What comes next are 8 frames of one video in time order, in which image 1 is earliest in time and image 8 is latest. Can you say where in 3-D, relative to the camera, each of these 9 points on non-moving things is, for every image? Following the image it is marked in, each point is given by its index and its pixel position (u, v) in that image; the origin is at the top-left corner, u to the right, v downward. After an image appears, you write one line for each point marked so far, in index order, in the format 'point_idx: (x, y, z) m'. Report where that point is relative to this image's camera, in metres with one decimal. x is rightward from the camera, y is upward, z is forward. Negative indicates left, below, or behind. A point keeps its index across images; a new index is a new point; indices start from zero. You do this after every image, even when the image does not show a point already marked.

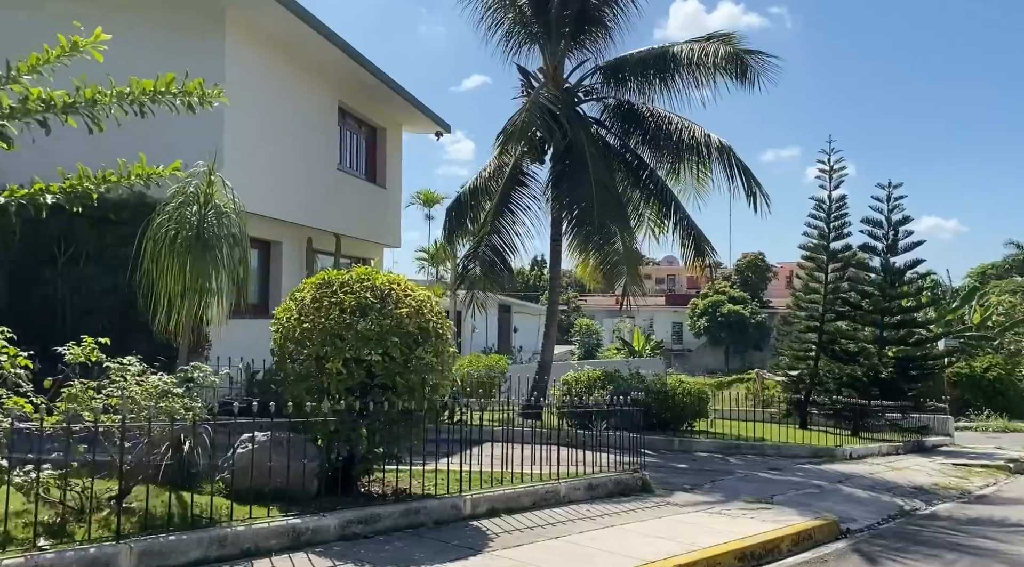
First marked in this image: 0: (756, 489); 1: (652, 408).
0: (+2.9, -2.5, +11.0) m
1: (+2.7, -2.3, +17.2) m
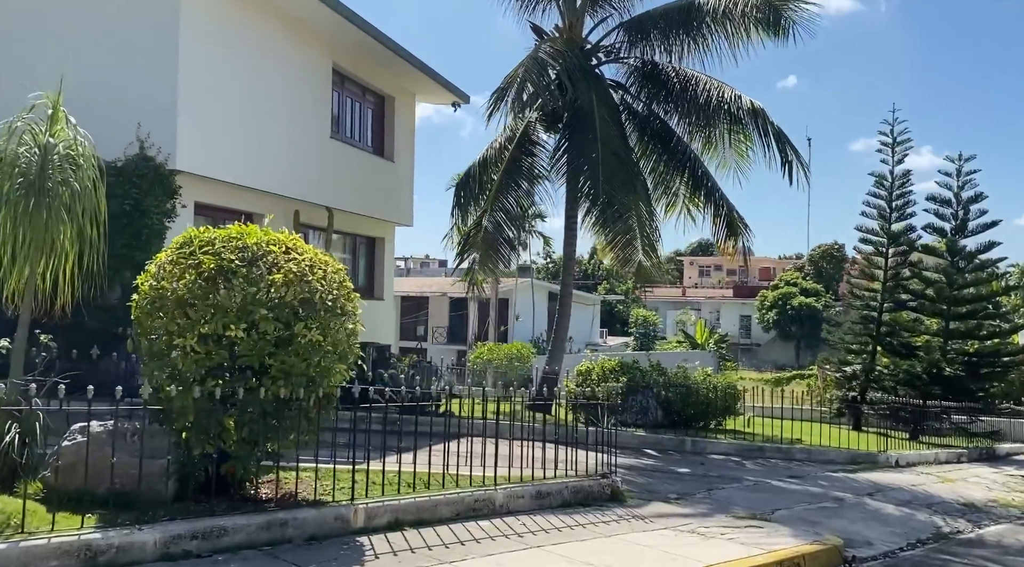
0: (+2.5, -2.2, +9.3) m
1: (+2.8, -2.0, +15.5) m
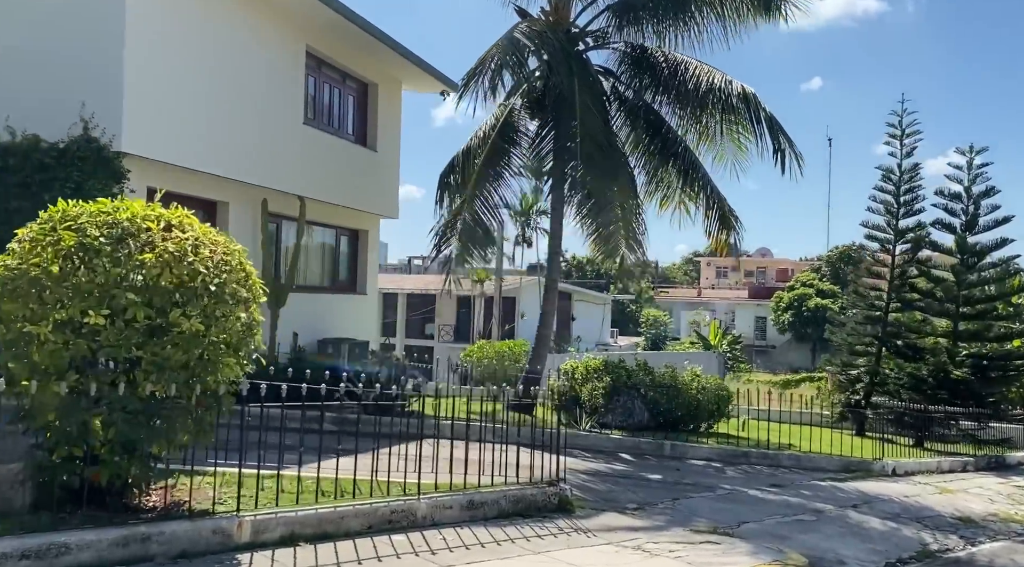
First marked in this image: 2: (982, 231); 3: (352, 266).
0: (+2.0, -2.2, +8.5) m
1: (+2.4, -1.9, +14.7) m
2: (+9.0, +1.0, +17.5) m
3: (-2.9, +0.3, +16.7) m
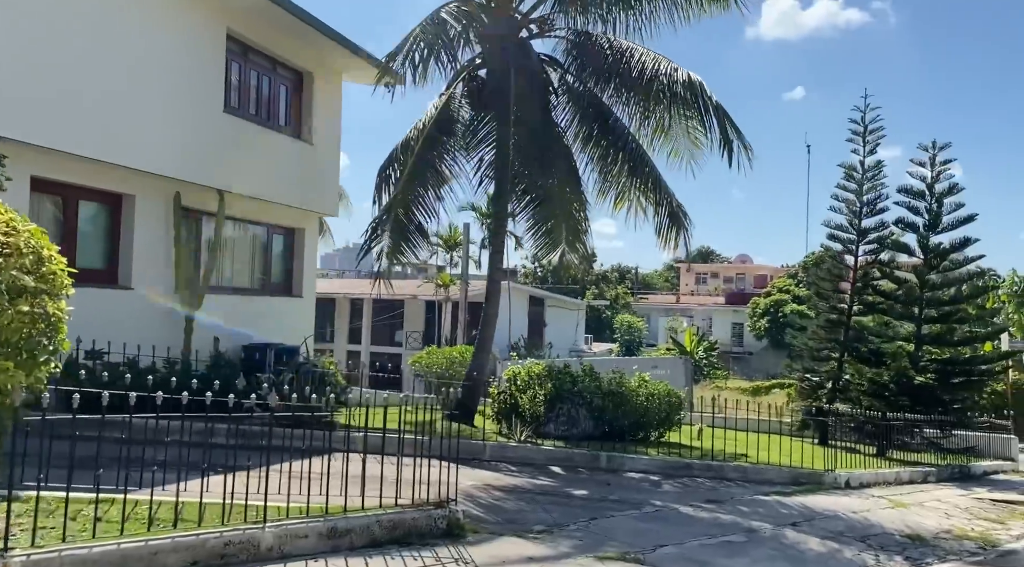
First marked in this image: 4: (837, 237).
0: (+1.1, -2.1, +7.6) m
1: (+1.4, -2.0, +13.8) m
2: (+8.0, +1.0, +16.8) m
3: (-4.0, +0.3, +15.8) m
4: (+6.7, +1.0, +18.8) m
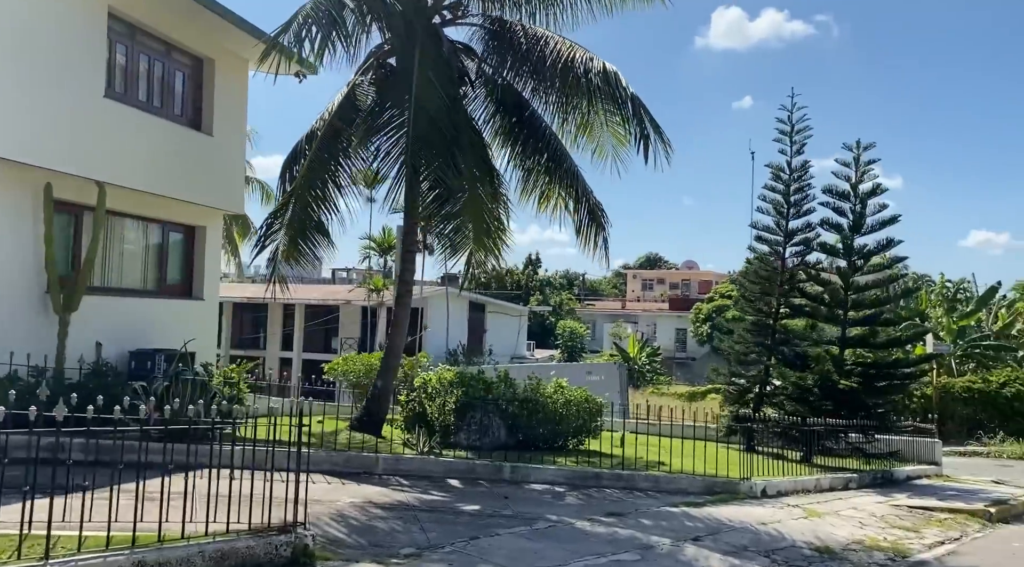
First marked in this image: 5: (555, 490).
0: (+0.1, -2.1, +7.0) m
1: (+0.1, -2.0, +13.2) m
2: (+6.5, +0.9, +16.6) m
3: (-5.4, +0.3, +15.0) m
4: (+5.1, +0.9, +18.5) m
5: (+0.5, -2.3, +10.1) m
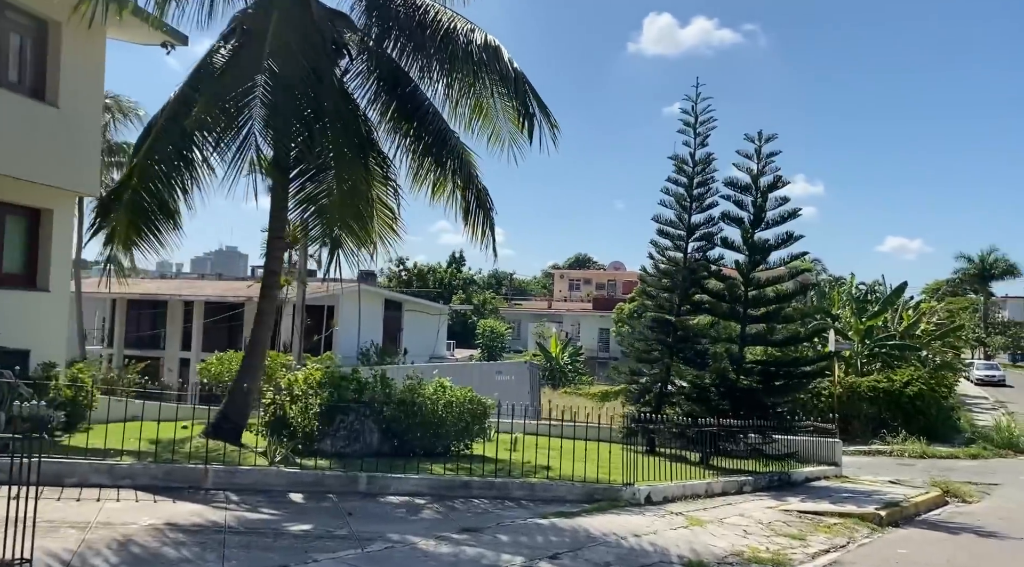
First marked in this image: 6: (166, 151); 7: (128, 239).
0: (-1.1, -2.0, +6.1) m
1: (-1.6, -1.9, +12.2) m
2: (+4.5, +1.0, +16.0) m
3: (-7.2, +0.4, +13.6) m
4: (+3.0, +1.0, +17.8) m
5: (-1.0, -2.2, +9.2) m
6: (-4.2, +1.6, +11.1) m
7: (-4.7, +0.5, +11.3) m
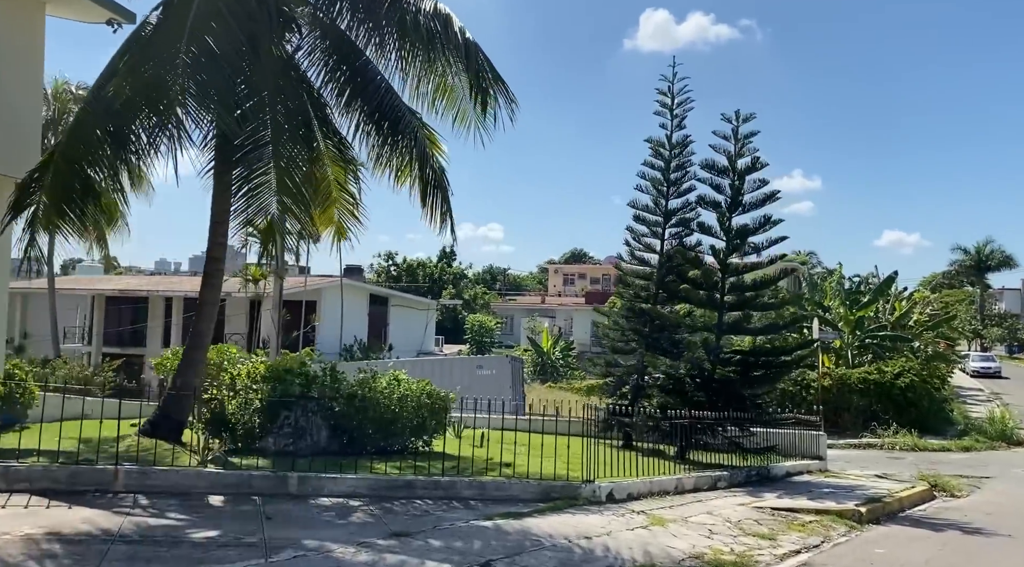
0: (-1.7, -1.9, +5.3) m
1: (-2.2, -1.7, +11.5) m
2: (+4.0, +1.3, +15.3) m
3: (-7.8, +0.5, +12.8) m
4: (+2.4, +1.2, +17.1) m
5: (-1.5, -2.1, +8.5) m
6: (-4.8, +1.8, +10.3) m
7: (-5.3, +0.7, +10.6) m
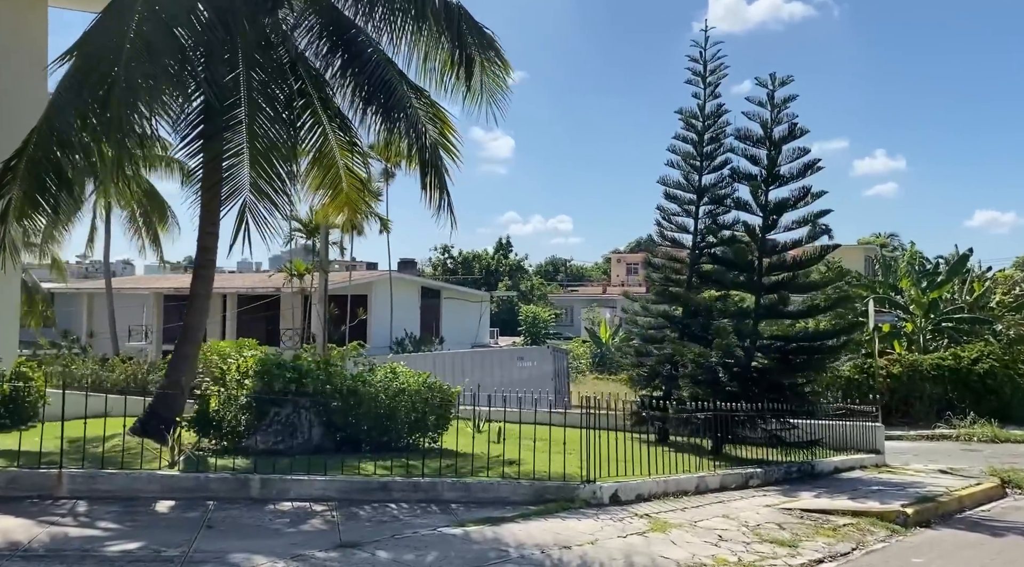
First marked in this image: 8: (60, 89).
0: (-2.1, -1.8, +4.7) m
1: (-2.1, -1.6, +10.8) m
2: (+4.2, +1.6, +14.1) m
3: (-7.6, +0.5, +12.6) m
4: (+2.9, +1.5, +16.0) m
5: (-1.7, -1.9, +7.7) m
6: (-4.9, +1.8, +9.9) m
7: (-5.4, +0.7, +10.2) m
8: (-4.8, +2.1, +9.9) m
